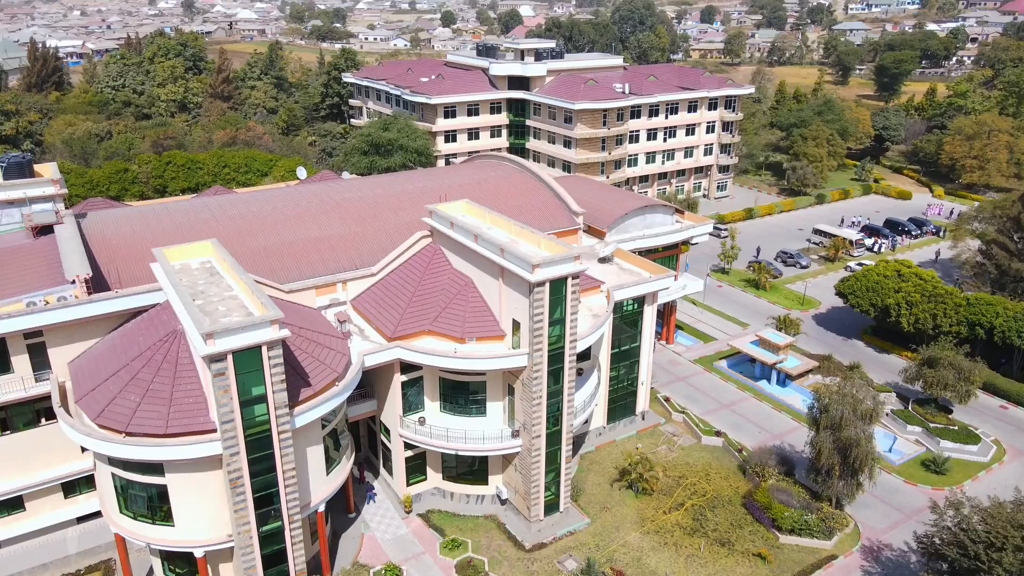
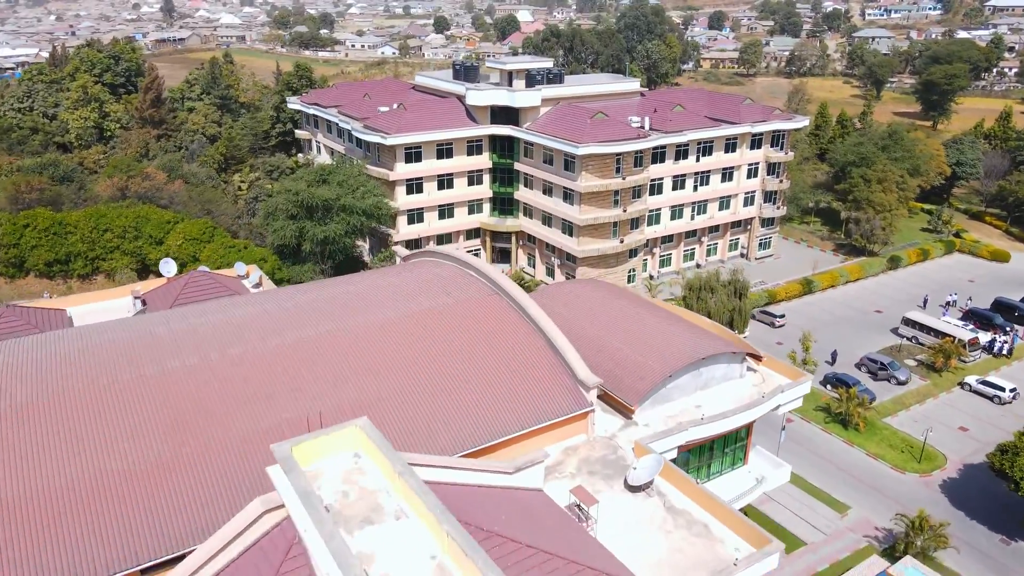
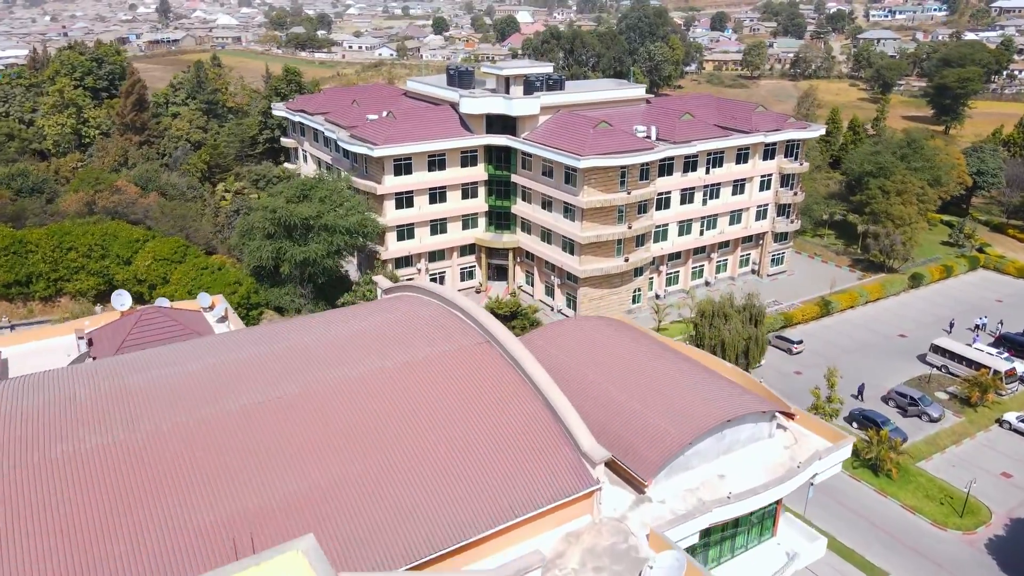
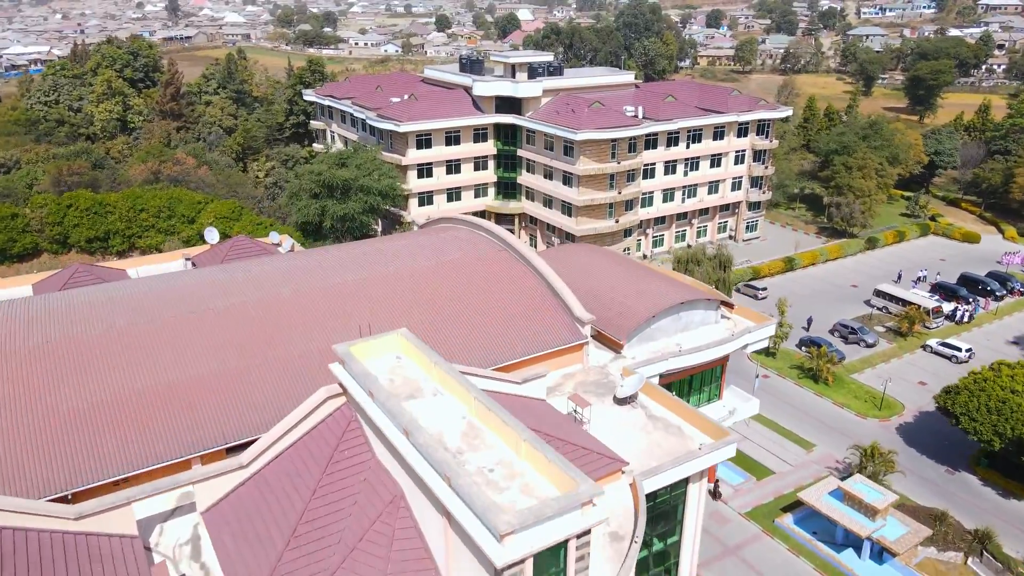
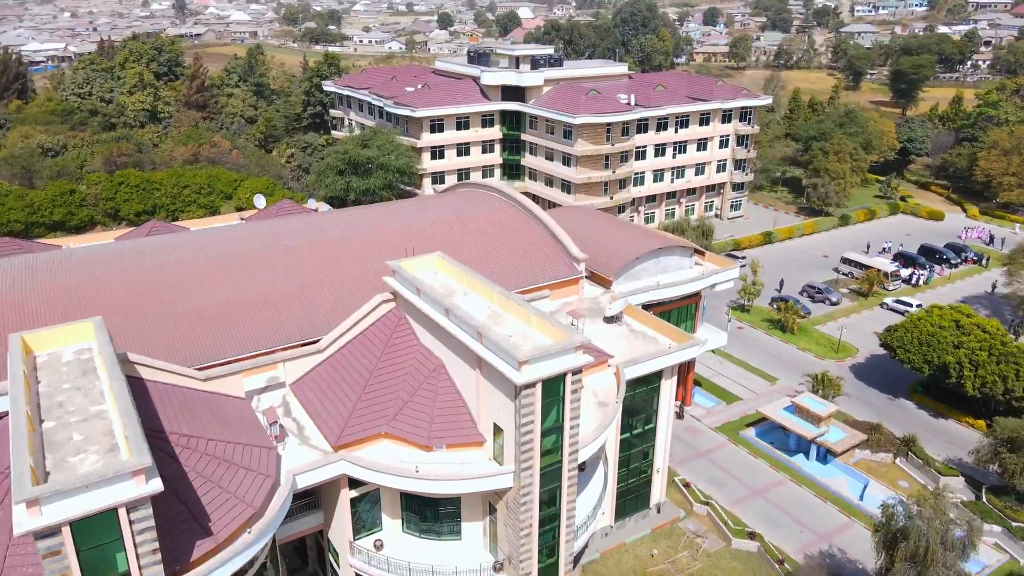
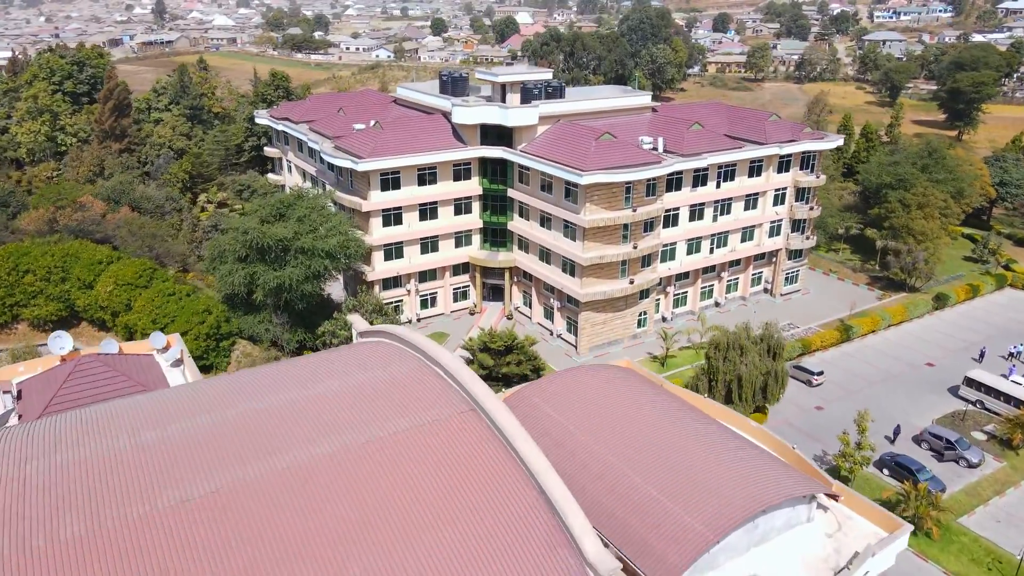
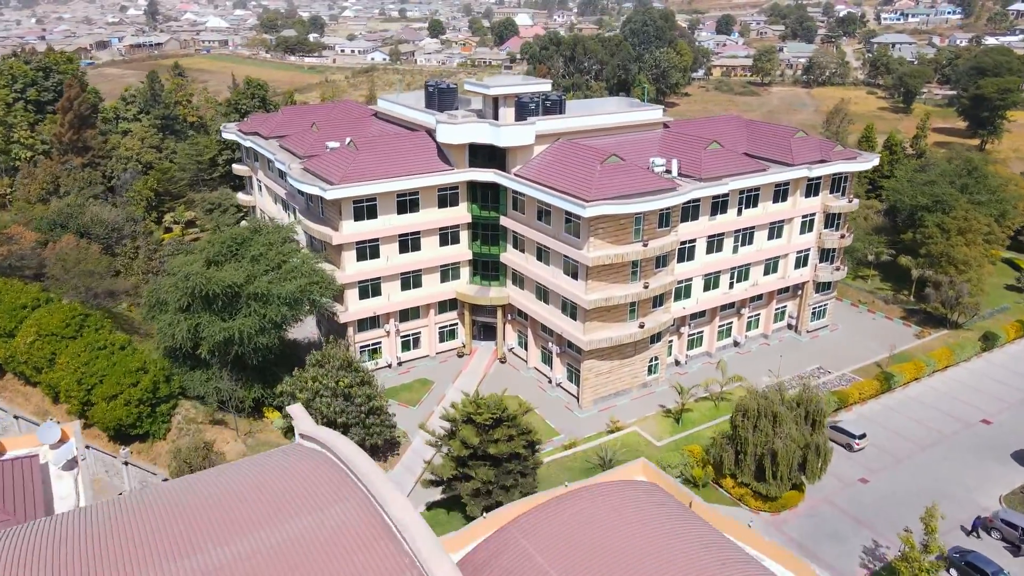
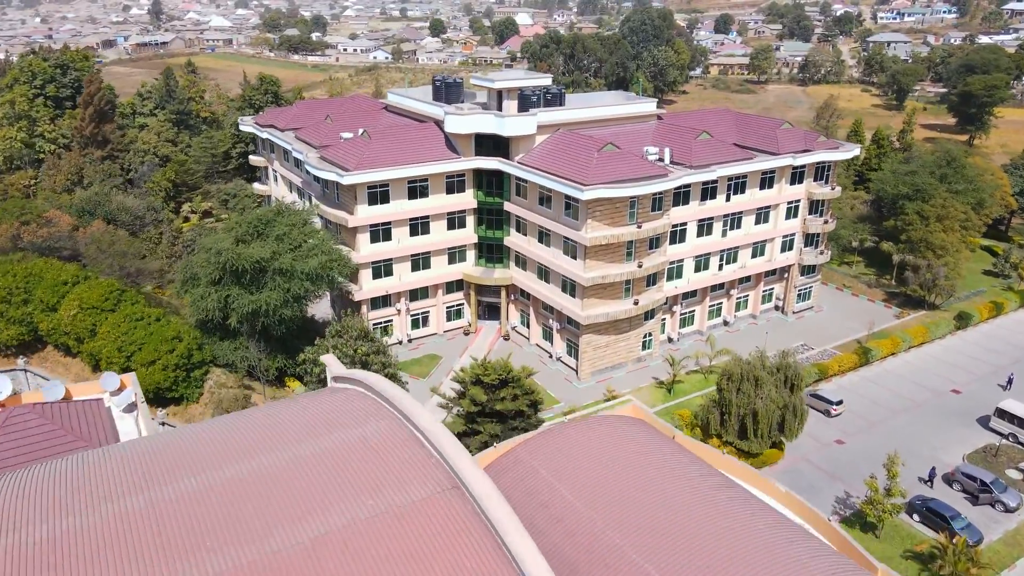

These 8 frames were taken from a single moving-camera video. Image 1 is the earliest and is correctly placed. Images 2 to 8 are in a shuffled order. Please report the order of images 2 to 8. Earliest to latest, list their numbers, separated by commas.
5, 4, 2, 3, 6, 8, 7
